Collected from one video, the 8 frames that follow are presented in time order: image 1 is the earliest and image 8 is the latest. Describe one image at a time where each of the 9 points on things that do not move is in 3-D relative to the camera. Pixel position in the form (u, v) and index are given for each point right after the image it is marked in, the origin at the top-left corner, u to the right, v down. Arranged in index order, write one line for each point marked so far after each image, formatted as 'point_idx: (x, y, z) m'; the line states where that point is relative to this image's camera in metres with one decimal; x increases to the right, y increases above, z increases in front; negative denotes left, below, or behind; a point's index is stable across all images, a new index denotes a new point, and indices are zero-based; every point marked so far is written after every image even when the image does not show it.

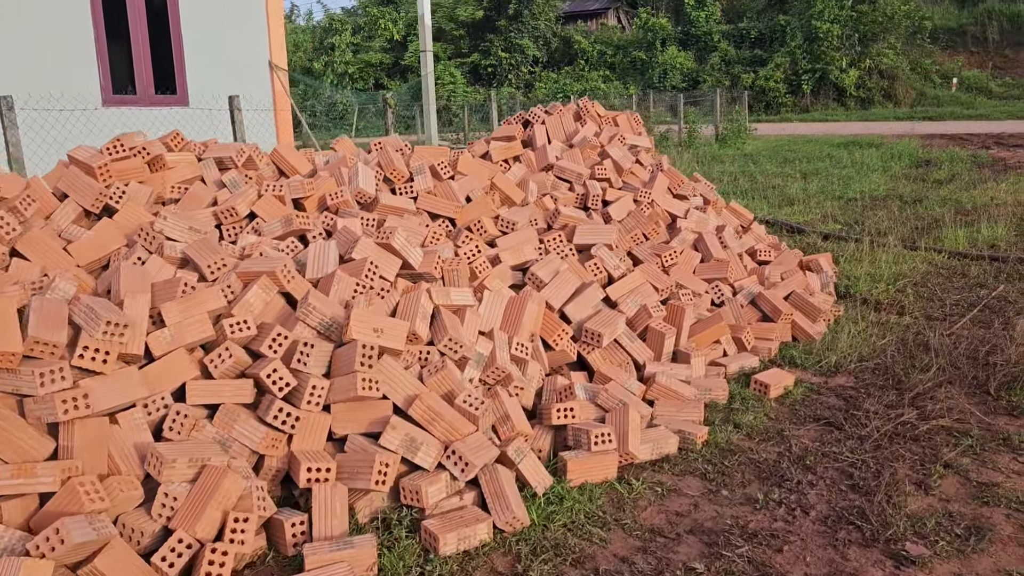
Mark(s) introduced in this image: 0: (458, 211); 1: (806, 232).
0: (-0.3, +0.4, +4.7) m
1: (+3.0, +0.6, +8.7) m
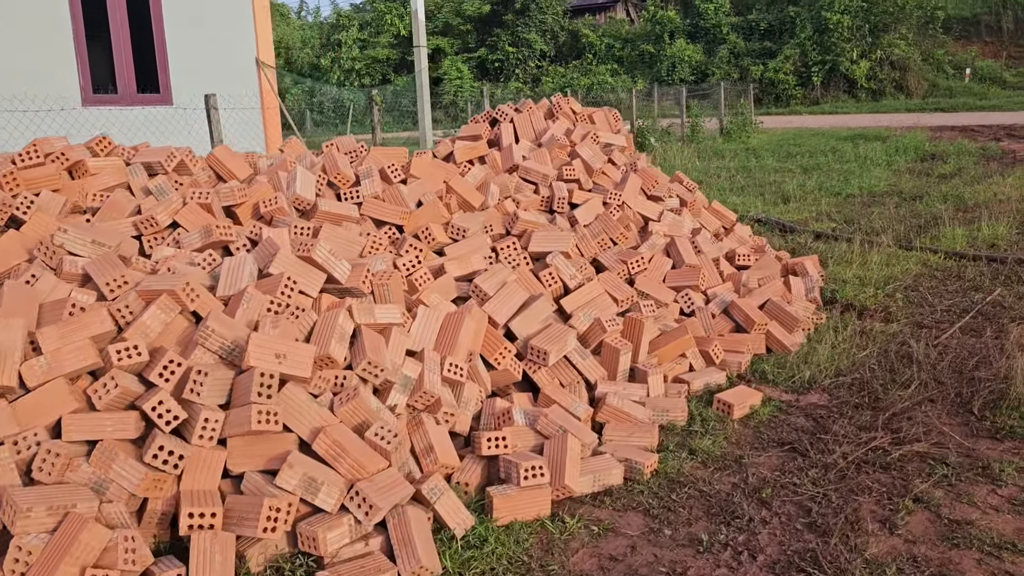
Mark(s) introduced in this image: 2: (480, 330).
0: (-0.5, +0.4, +4.4) m
1: (+2.8, +0.5, +8.3) m
2: (-0.1, -0.2, +3.7) m
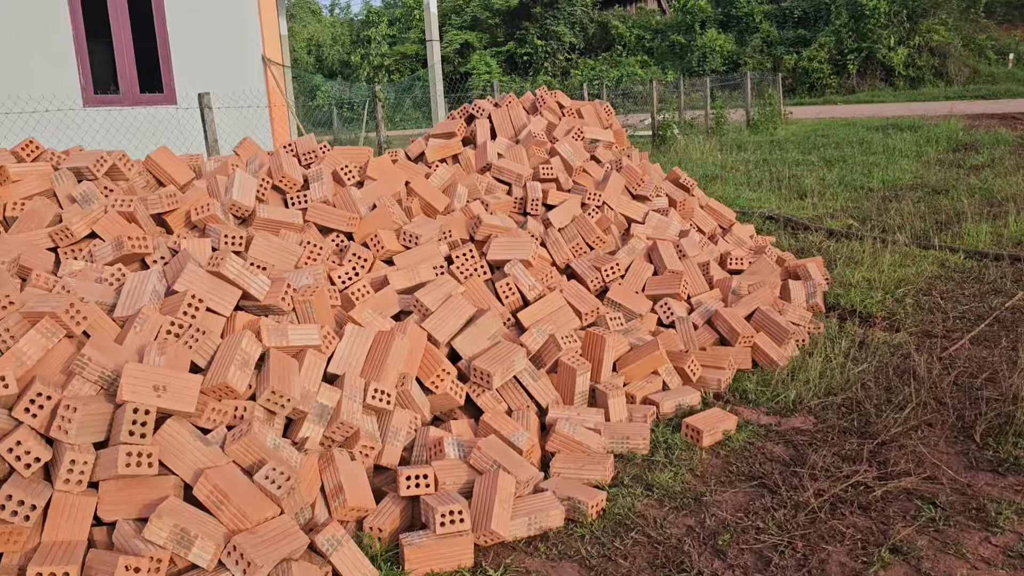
0: (-0.8, +0.3, +4.1) m
1: (+2.7, +0.5, +7.9) m
2: (-0.4, -0.2, +3.3) m
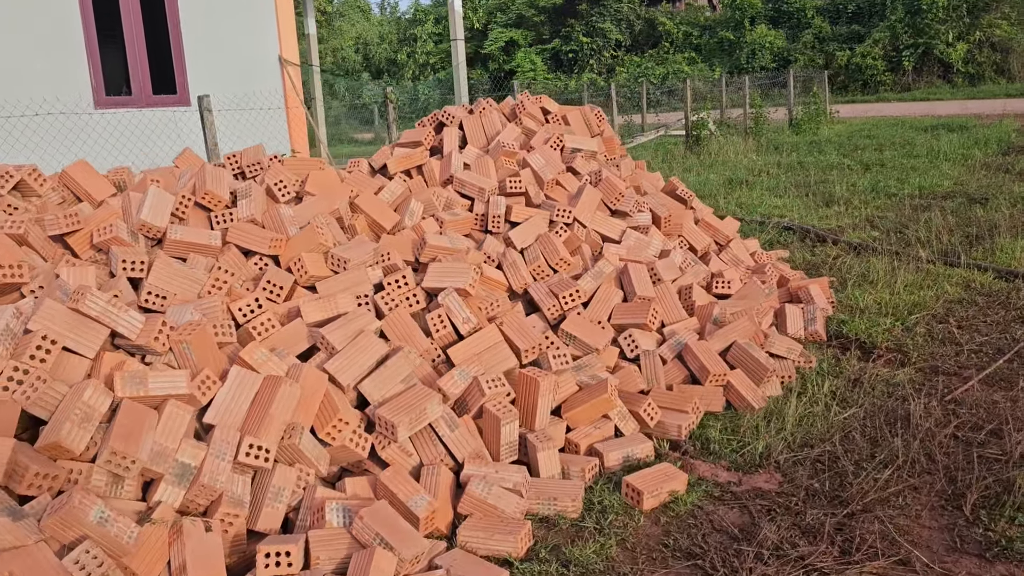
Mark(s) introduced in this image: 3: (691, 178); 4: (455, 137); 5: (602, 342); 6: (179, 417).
0: (-1.0, +0.2, +3.7) m
1: (+2.7, +0.4, +7.3) m
2: (-0.7, -0.4, +2.9) m
3: (+2.6, +1.5, +12.1) m
4: (-0.3, +0.9, +5.1) m
5: (+0.4, -0.2, +3.8) m
6: (-1.0, -0.4, +2.7) m
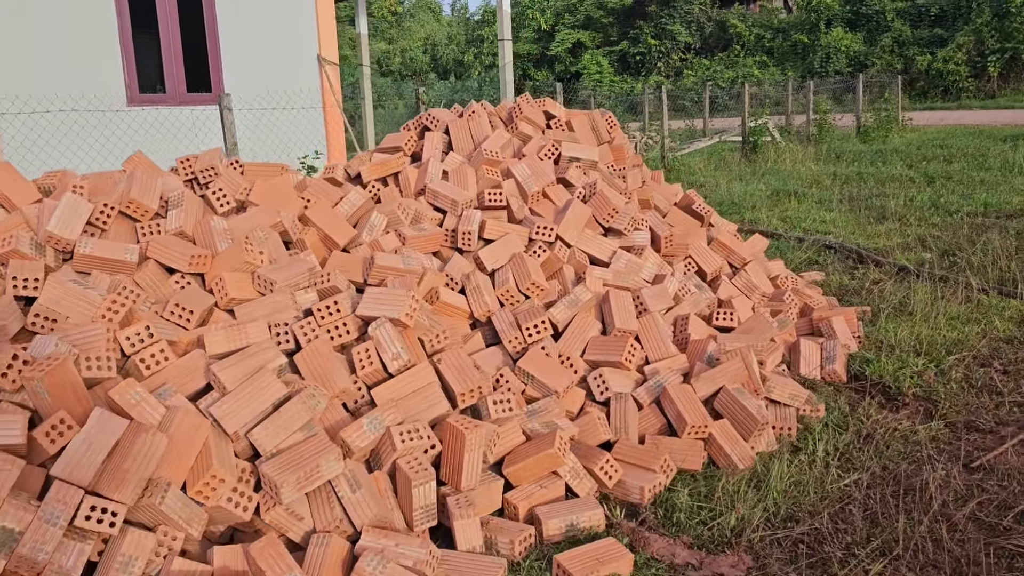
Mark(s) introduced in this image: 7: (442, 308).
0: (-1.2, +0.1, +3.3) m
1: (+2.8, +0.2, +6.6) m
2: (-0.9, -0.5, +2.5) m
3: (+3.0, +1.3, +11.4) m
4: (-0.4, +0.8, +4.6) m
5: (+0.2, -0.4, +3.3) m
6: (-1.3, -0.5, +2.3) m
7: (-0.3, -0.1, +3.6) m
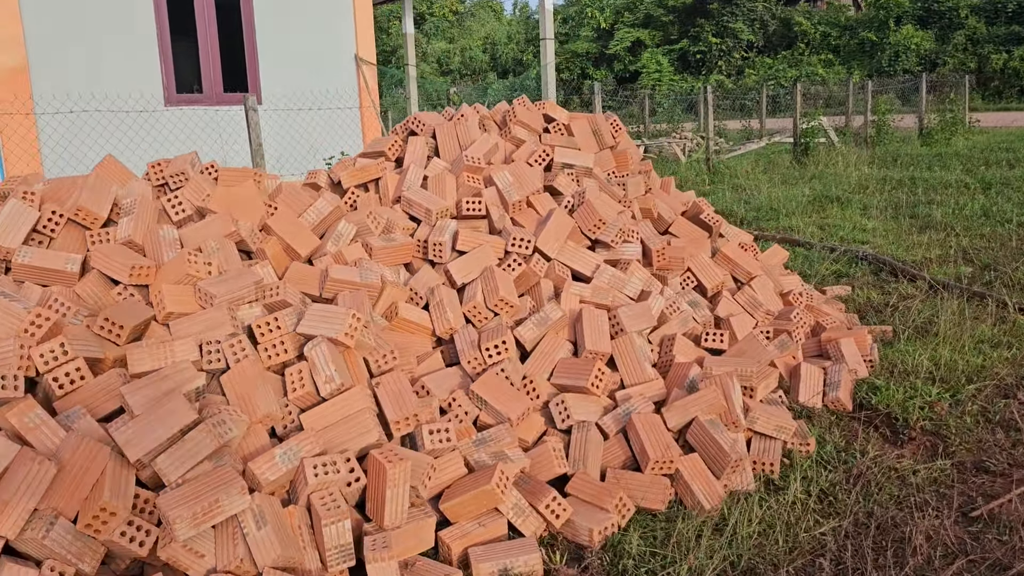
0: (-1.4, +0.1, +3.2) m
1: (+2.8, +0.1, +6.2) m
2: (-1.2, -0.5, +2.3) m
3: (+3.4, +1.2, +10.9) m
4: (-0.5, +0.7, +4.4) m
5: (0.0, -0.4, +3.1) m
6: (-1.5, -0.5, +2.1) m
7: (-0.4, -0.1, +3.4) m
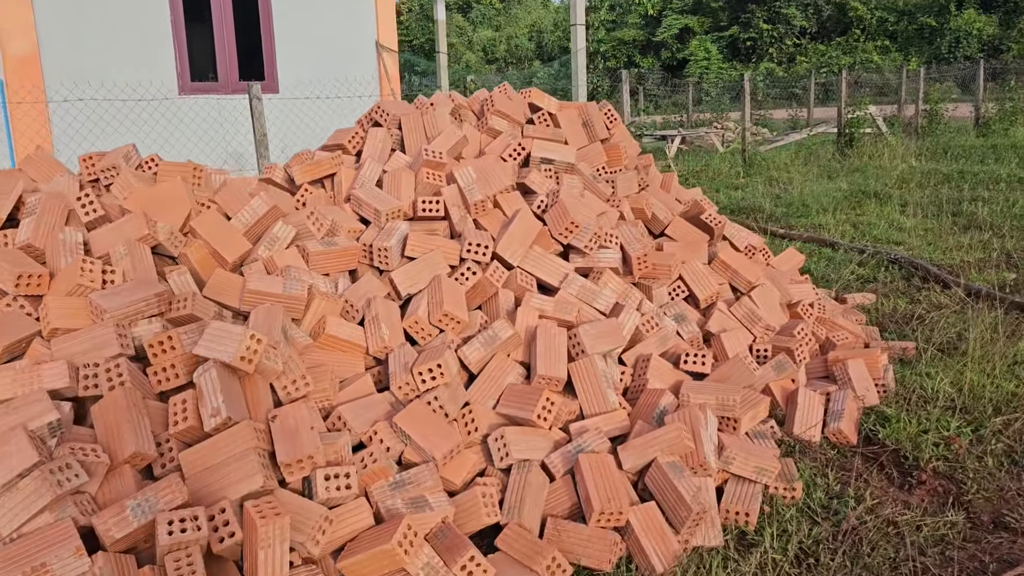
0: (-1.6, 0.0, +2.8) m
1: (+2.8, 0.0, +5.6) m
2: (-1.4, -0.6, +2.0) m
3: (+3.7, +1.2, +10.3) m
4: (-0.6, +0.7, +4.0) m
5: (-0.2, -0.5, +2.7) m
6: (-1.8, -0.6, +1.8) m
7: (-0.6, -0.2, +3.0) m
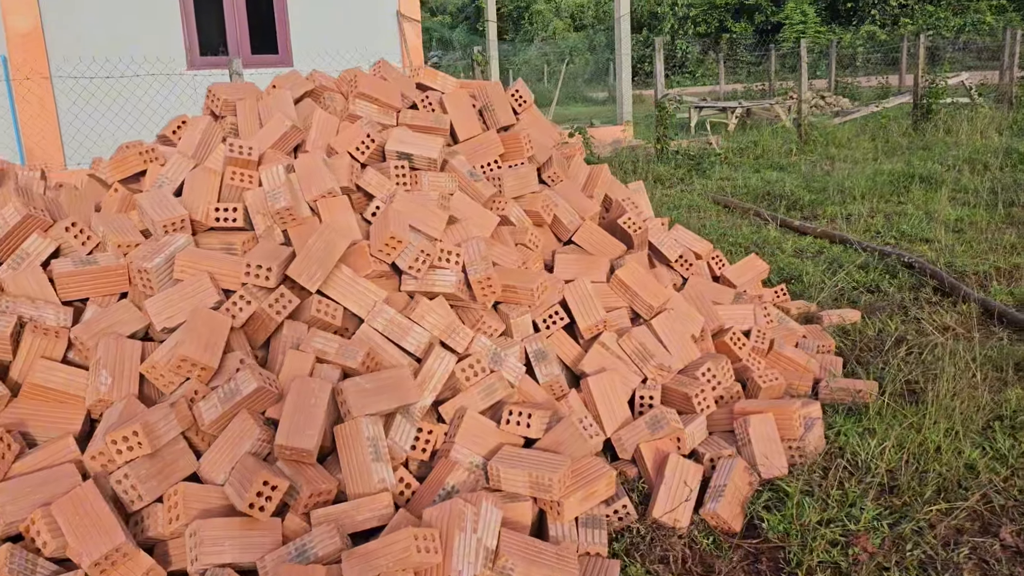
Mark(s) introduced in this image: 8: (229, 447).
0: (-2.3, -0.1, +2.4) m
1: (+2.3, -0.1, +4.6) m
2: (-2.3, -0.7, +1.5) m
3: (+3.7, +1.2, +9.1) m
4: (-1.2, +0.6, +3.4) m
5: (-1.0, -0.6, +2.0) m
6: (-2.7, -0.7, +1.4) m
7: (-1.4, -0.3, +2.5) m
8: (-0.8, -0.4, +2.4) m
